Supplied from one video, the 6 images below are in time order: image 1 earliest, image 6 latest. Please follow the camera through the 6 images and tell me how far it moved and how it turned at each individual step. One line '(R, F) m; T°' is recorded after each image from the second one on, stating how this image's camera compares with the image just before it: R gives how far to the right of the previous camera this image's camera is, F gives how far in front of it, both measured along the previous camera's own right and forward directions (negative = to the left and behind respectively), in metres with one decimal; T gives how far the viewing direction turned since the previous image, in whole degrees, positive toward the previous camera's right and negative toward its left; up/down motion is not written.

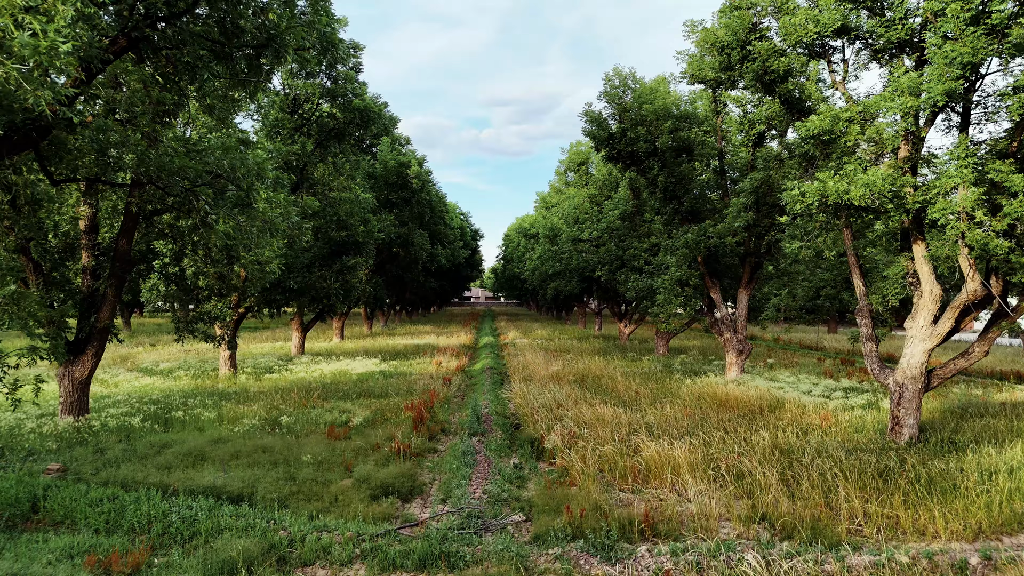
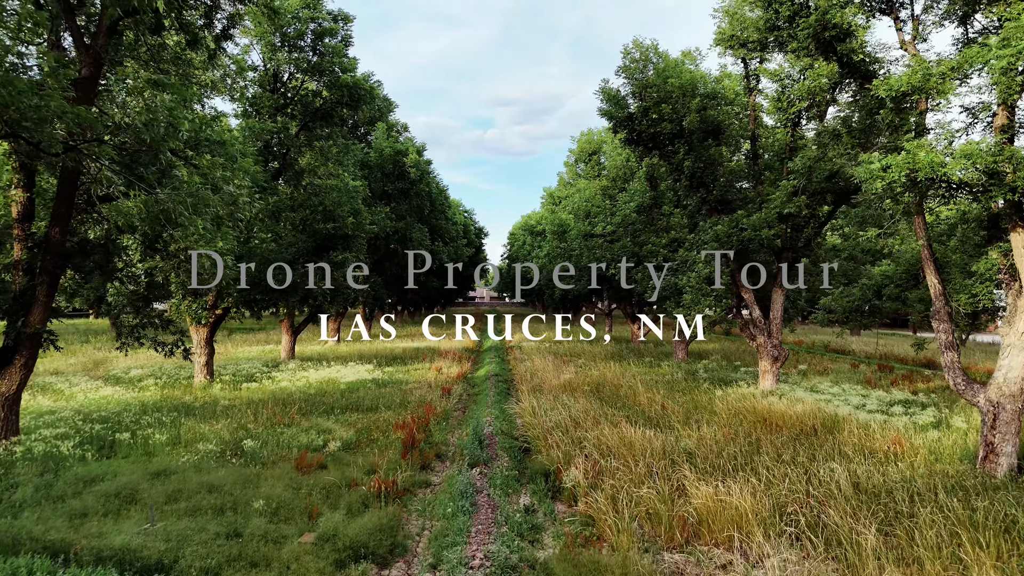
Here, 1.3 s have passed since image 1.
(0.0, +1.6) m; 0°
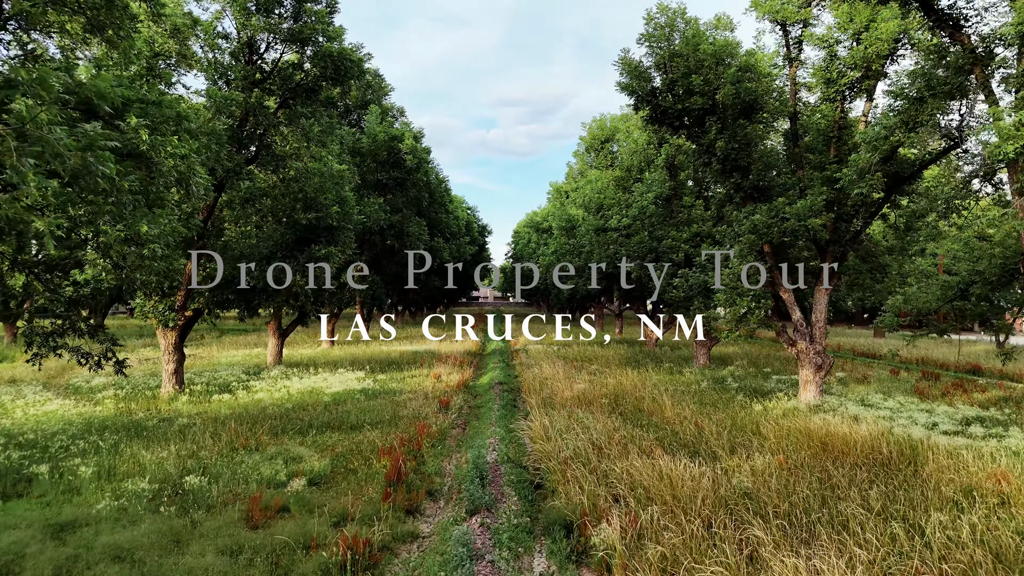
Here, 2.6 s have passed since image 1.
(-0.1, +1.6) m; 0°
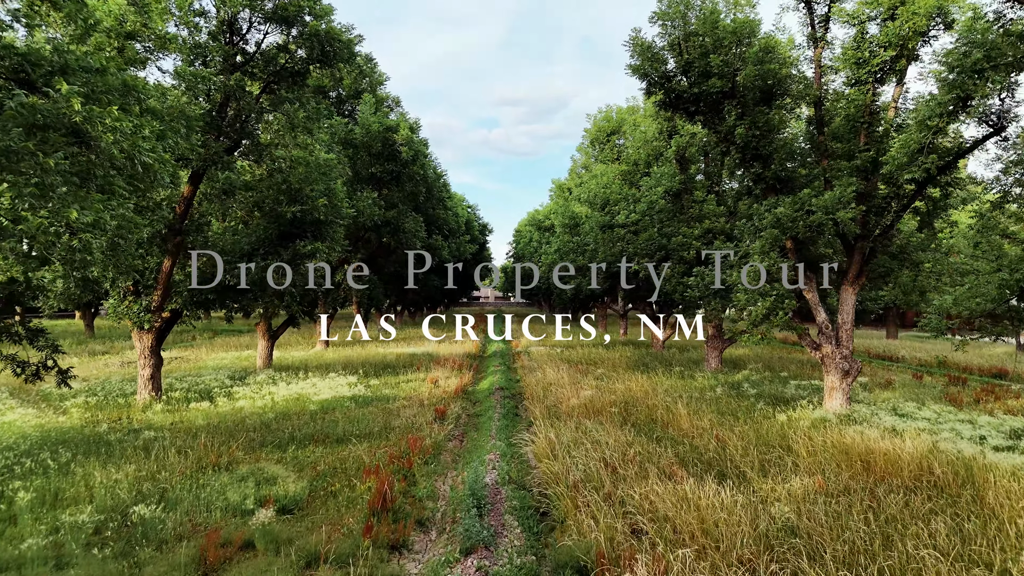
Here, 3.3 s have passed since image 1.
(0.0, +0.9) m; 0°
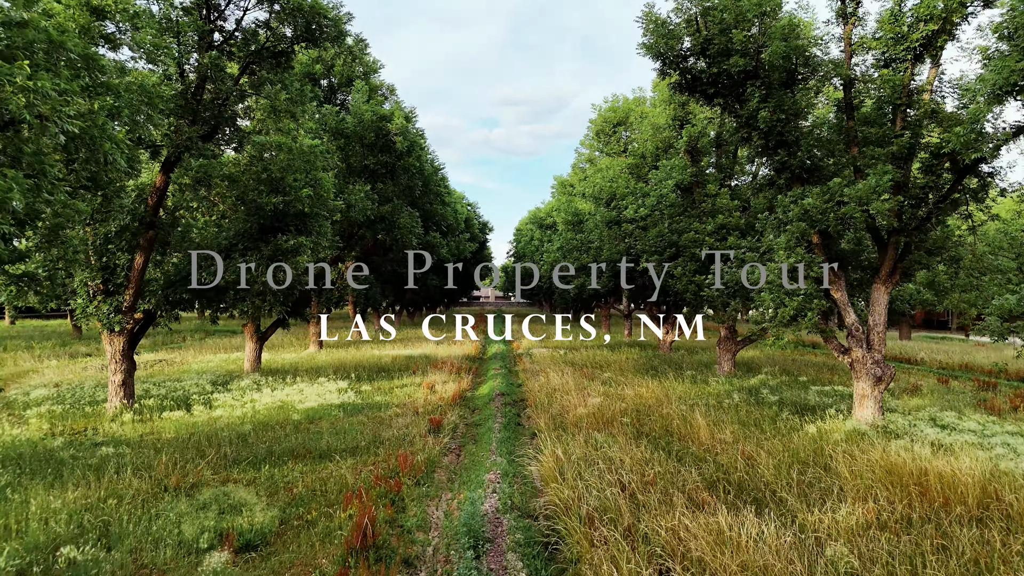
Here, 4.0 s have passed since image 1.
(0.0, +0.9) m; 0°
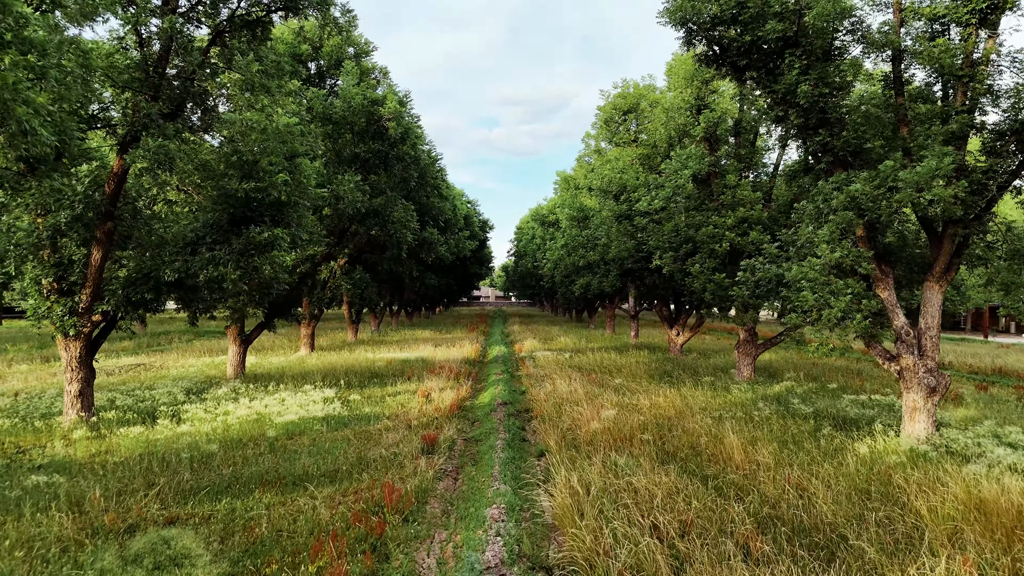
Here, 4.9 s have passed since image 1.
(-0.1, +1.1) m; 0°
